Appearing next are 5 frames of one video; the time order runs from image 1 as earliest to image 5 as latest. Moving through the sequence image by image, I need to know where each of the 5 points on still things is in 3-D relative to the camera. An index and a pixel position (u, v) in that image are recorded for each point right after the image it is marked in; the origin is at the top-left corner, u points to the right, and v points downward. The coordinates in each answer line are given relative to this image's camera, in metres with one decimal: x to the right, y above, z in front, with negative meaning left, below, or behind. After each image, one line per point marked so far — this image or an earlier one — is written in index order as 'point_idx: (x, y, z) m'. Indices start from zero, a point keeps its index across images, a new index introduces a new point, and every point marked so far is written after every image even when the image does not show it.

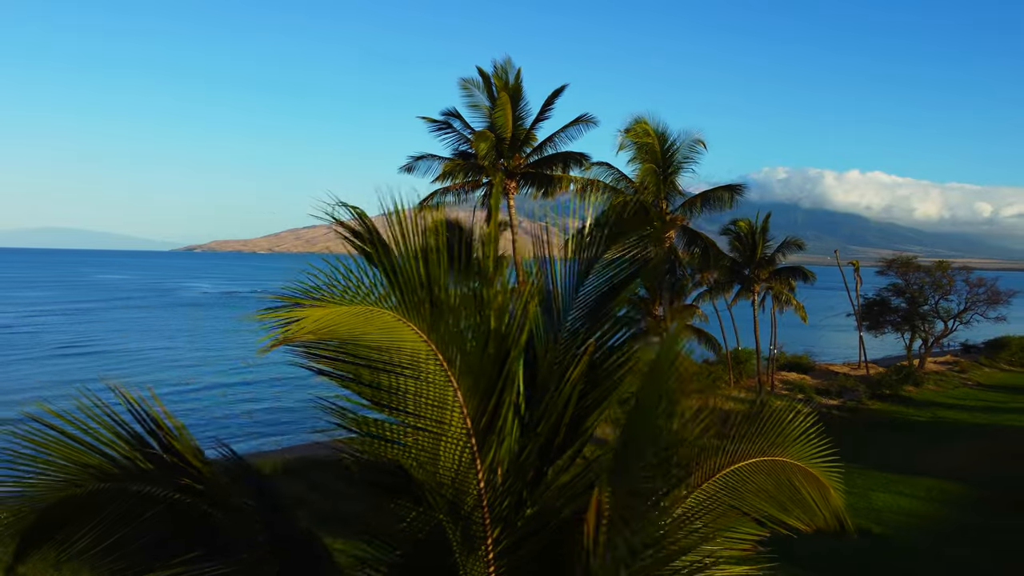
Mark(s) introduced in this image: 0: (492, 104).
0: (-0.3, +2.9, +11.1) m
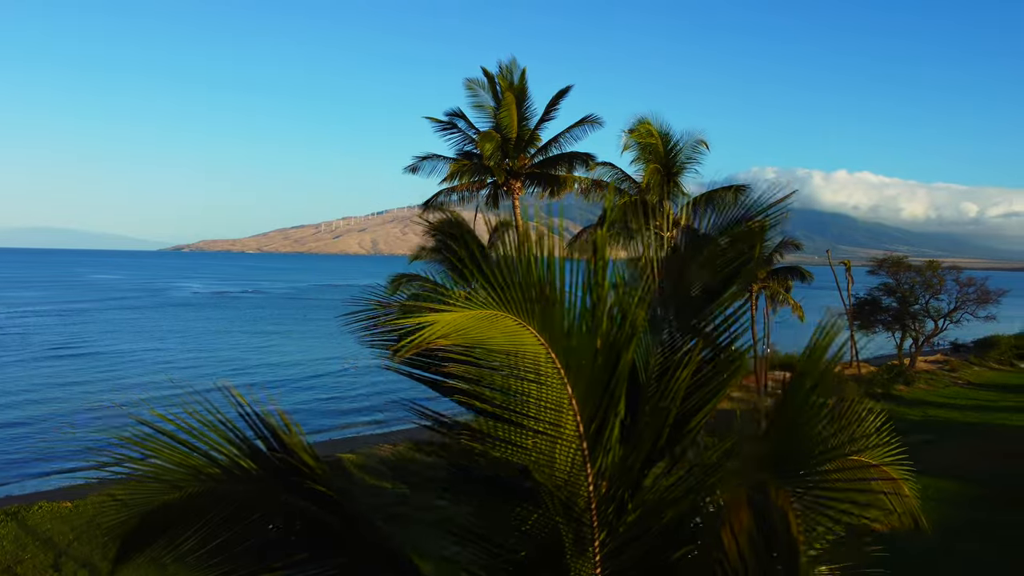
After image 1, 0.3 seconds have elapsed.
0: (-0.3, +2.9, +11.1) m
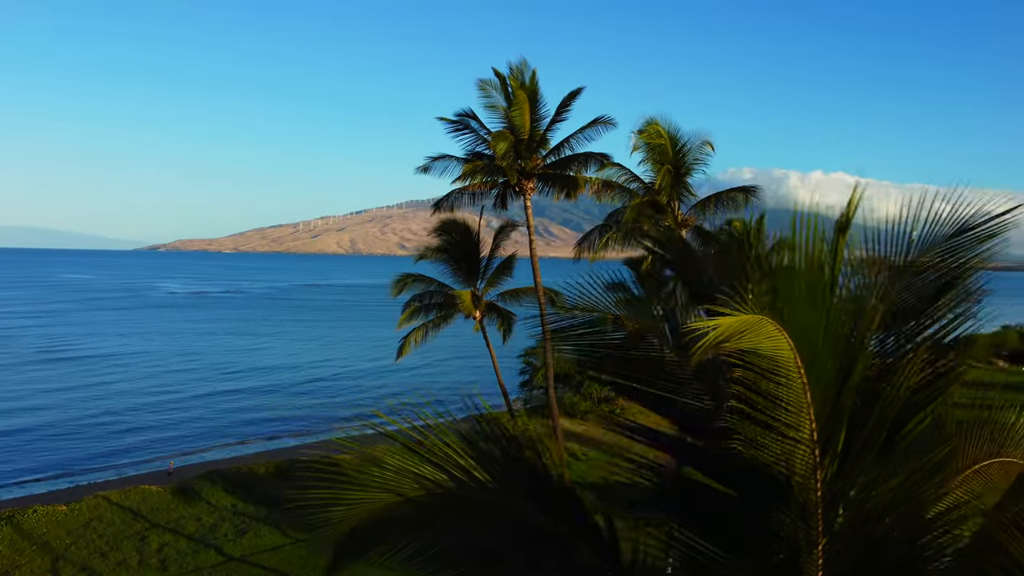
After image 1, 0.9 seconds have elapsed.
0: (-0.1, +2.9, +11.1) m
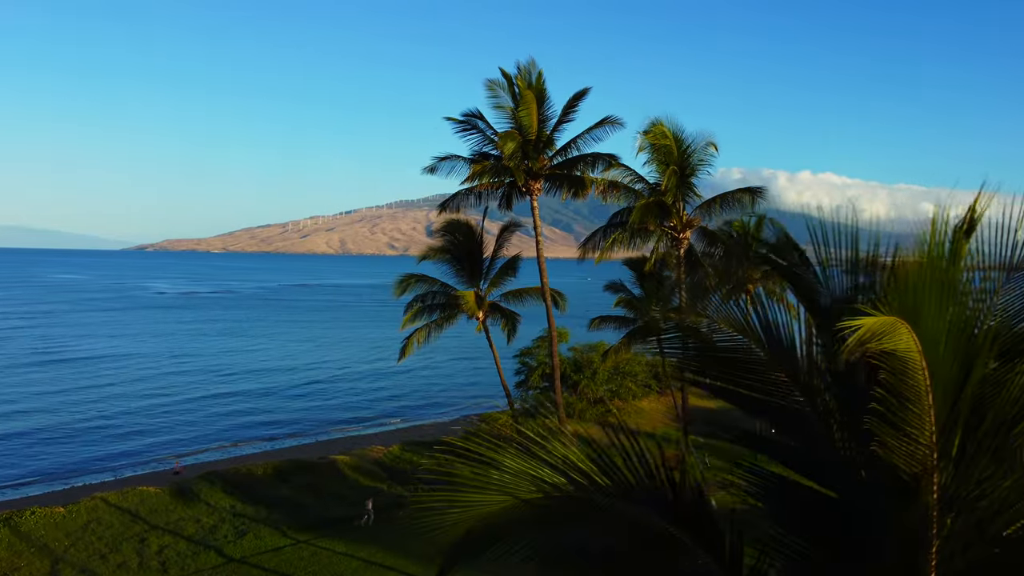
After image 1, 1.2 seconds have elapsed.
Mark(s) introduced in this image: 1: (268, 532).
0: (+0.1, +2.9, +11.1) m
1: (-6.8, -6.8, +19.4) m
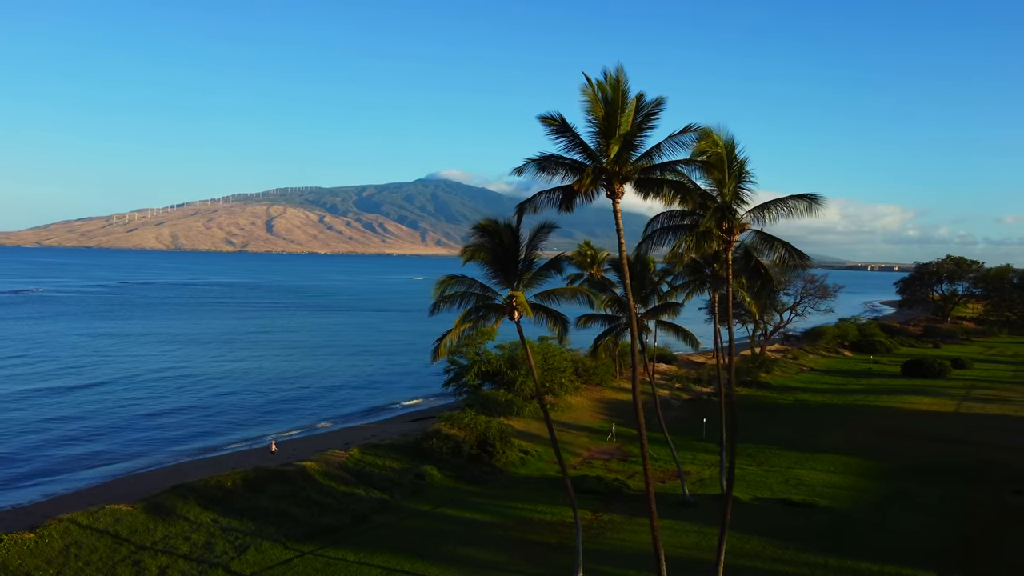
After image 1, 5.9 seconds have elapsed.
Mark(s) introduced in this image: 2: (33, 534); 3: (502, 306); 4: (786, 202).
0: (+1.6, +2.9, +11.3) m
1: (-6.5, -6.9, +18.5) m
2: (-12.0, -6.2, +17.2) m
3: (-0.2, -0.4, +15.3) m
4: (+5.4, +1.7, +13.8) m
